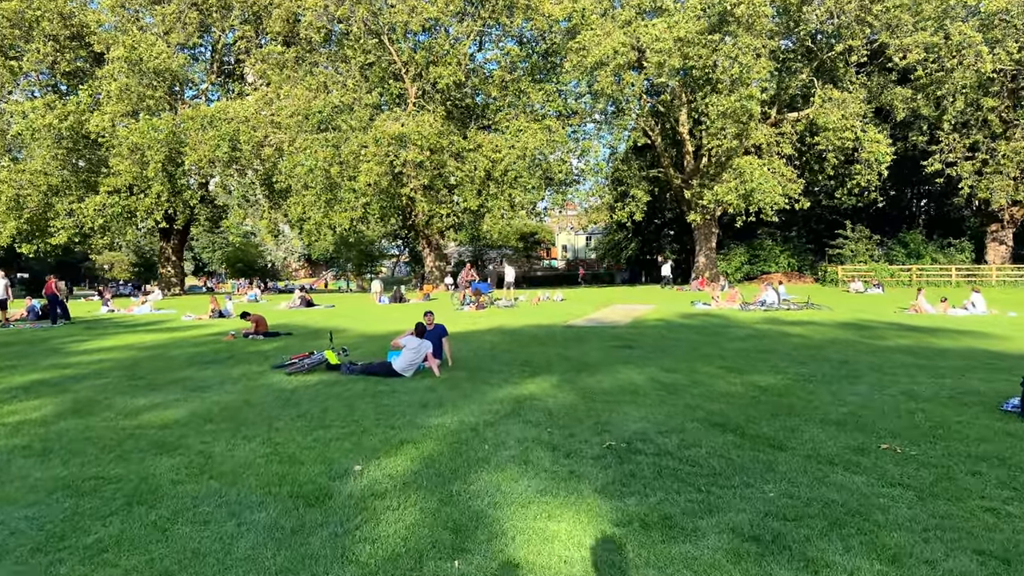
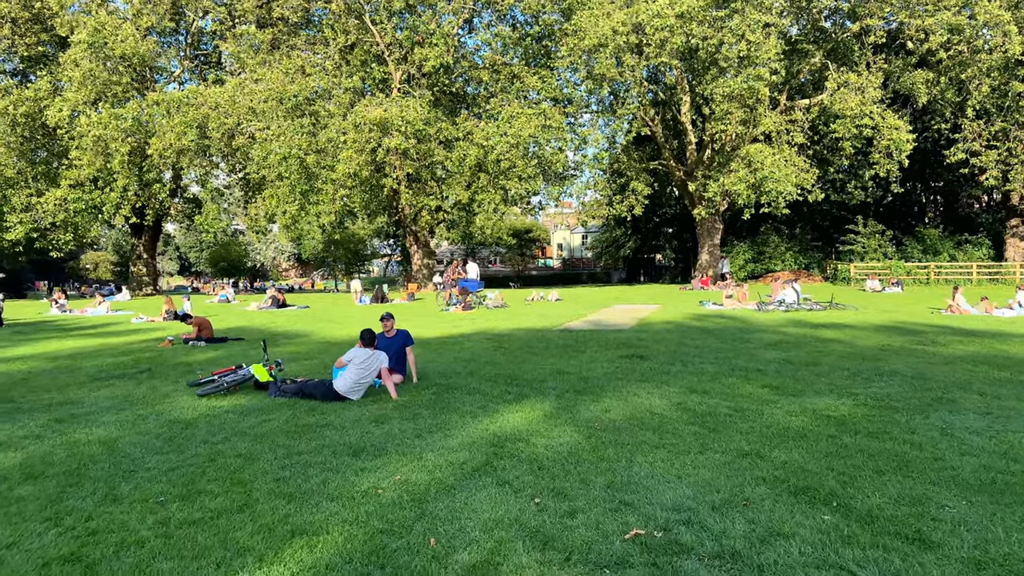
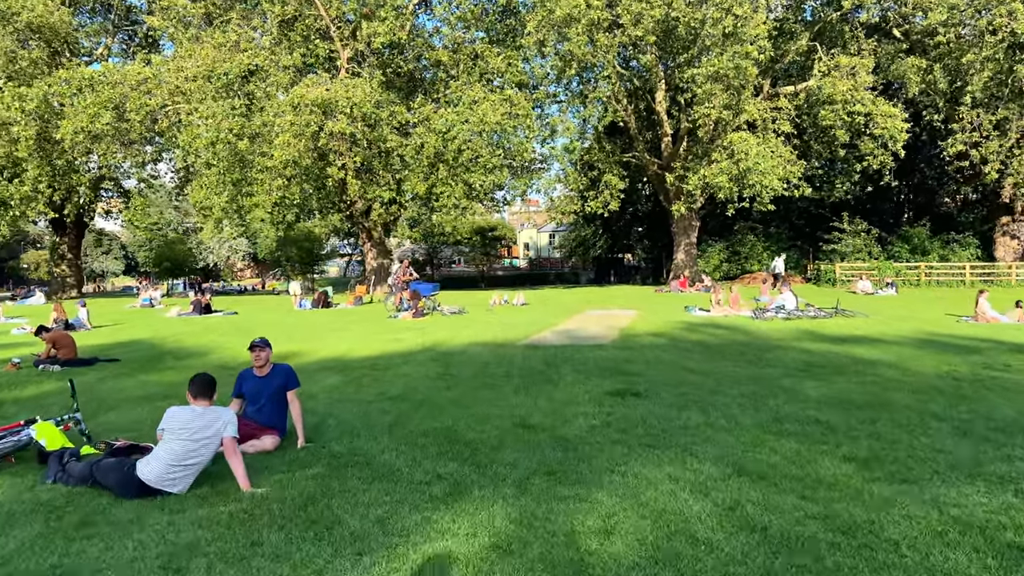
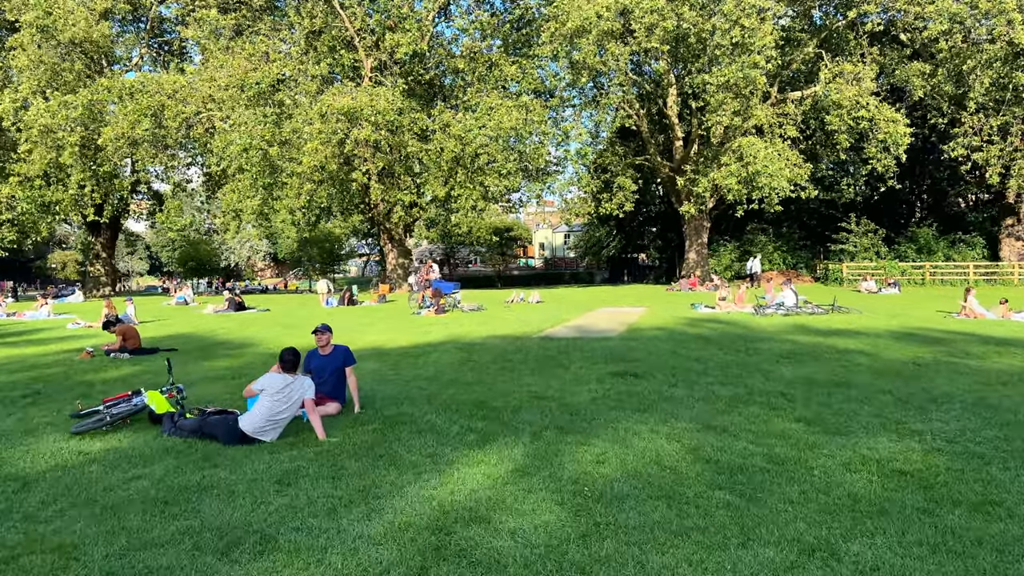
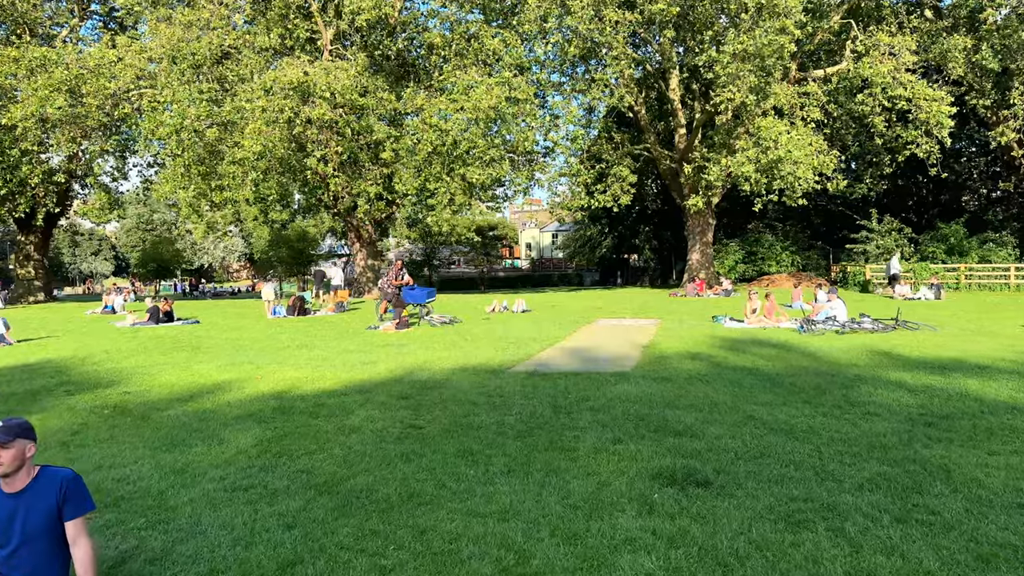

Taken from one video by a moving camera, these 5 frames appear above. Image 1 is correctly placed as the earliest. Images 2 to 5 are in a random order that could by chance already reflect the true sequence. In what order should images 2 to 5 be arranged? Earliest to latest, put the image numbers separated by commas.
2, 4, 3, 5
